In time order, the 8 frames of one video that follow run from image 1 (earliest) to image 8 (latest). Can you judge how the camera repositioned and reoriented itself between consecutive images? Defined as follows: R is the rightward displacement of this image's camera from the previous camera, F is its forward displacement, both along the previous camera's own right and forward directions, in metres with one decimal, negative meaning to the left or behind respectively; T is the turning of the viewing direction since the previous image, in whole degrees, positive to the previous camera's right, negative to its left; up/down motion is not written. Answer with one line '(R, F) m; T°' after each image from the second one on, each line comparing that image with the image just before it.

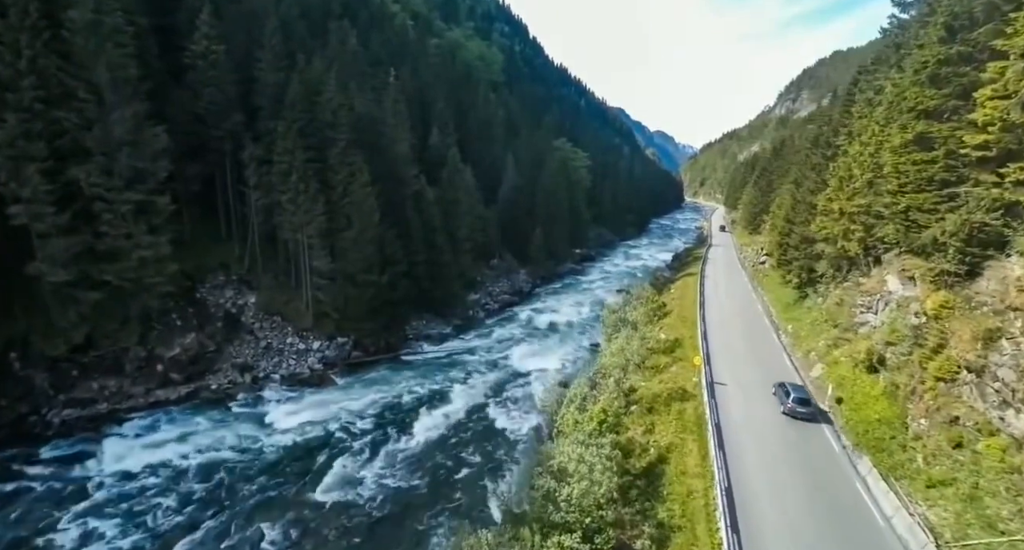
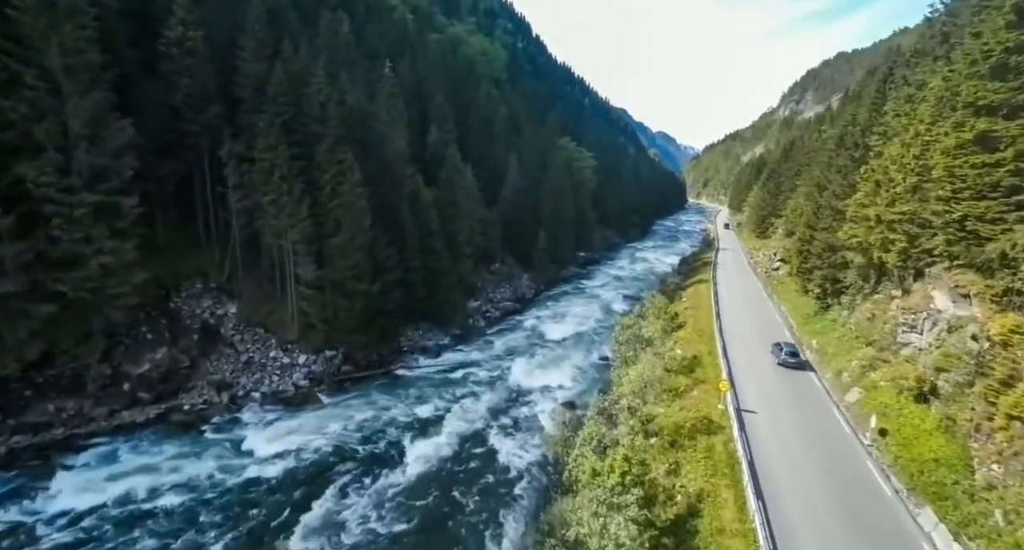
(-0.2, +2.3) m; 0°
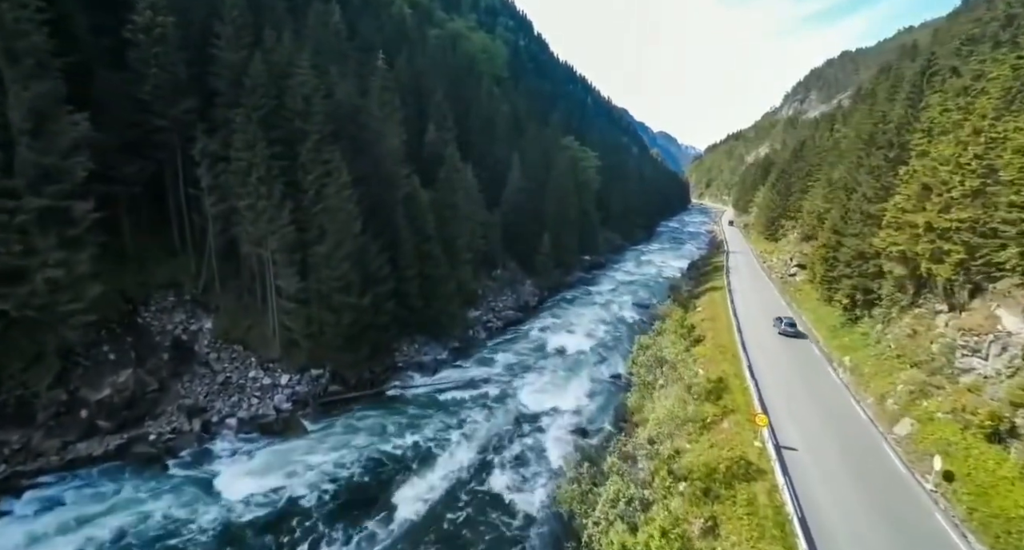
(-0.2, +2.5) m; 0°
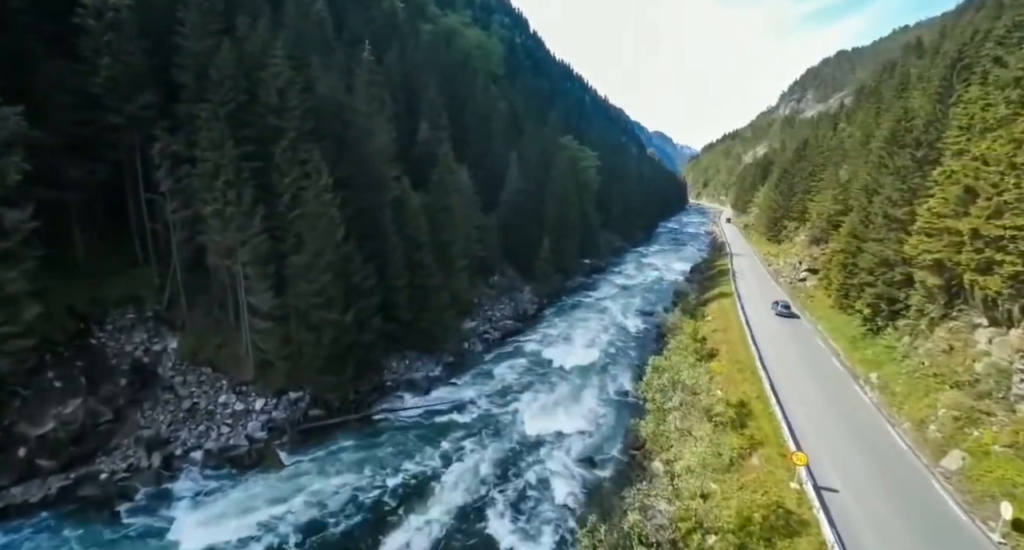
(-0.1, +2.3) m; 0°
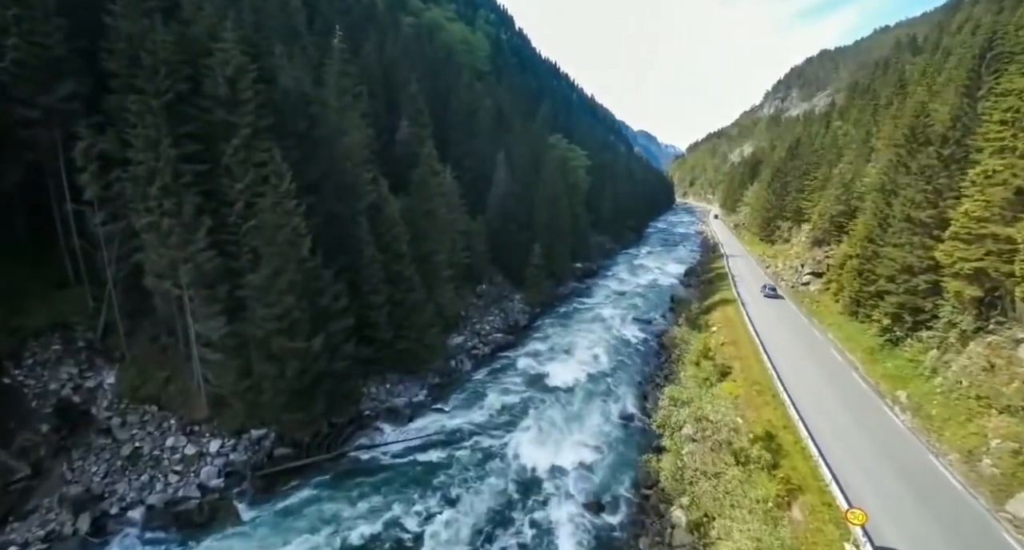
(-0.3, +2.7) m; +2°
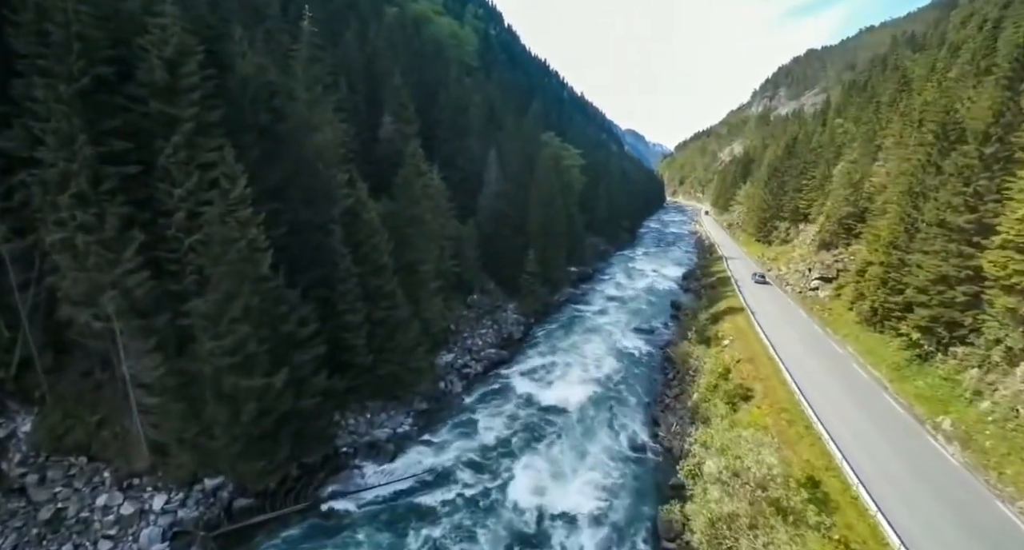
(-0.4, +2.8) m; +1°
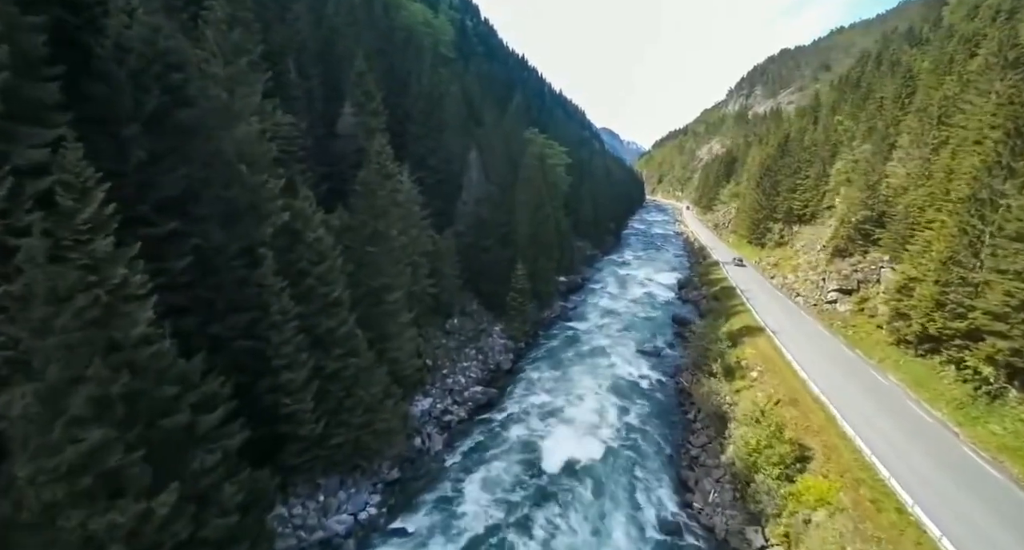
(-0.7, +5.2) m; +3°
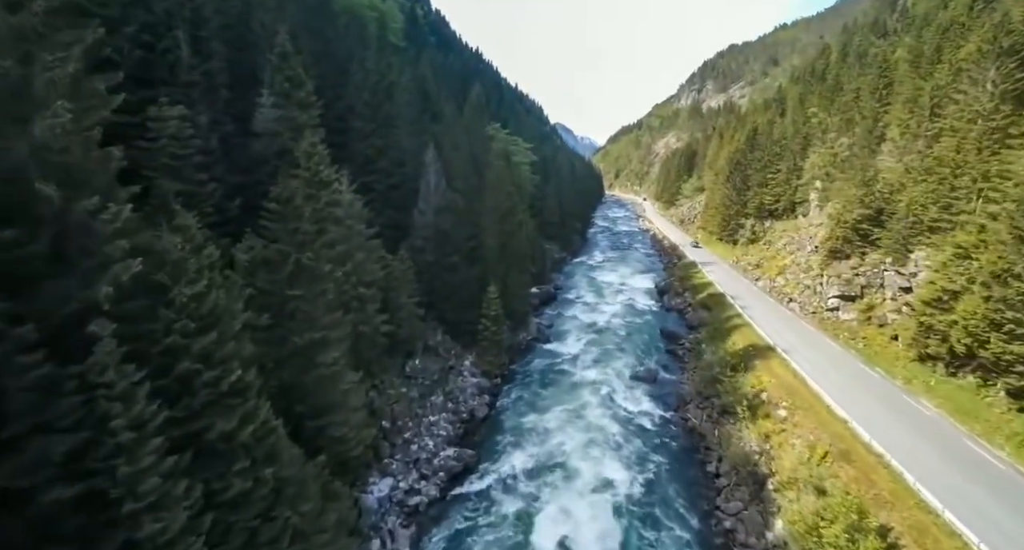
(-0.8, +5.3) m; +5°
